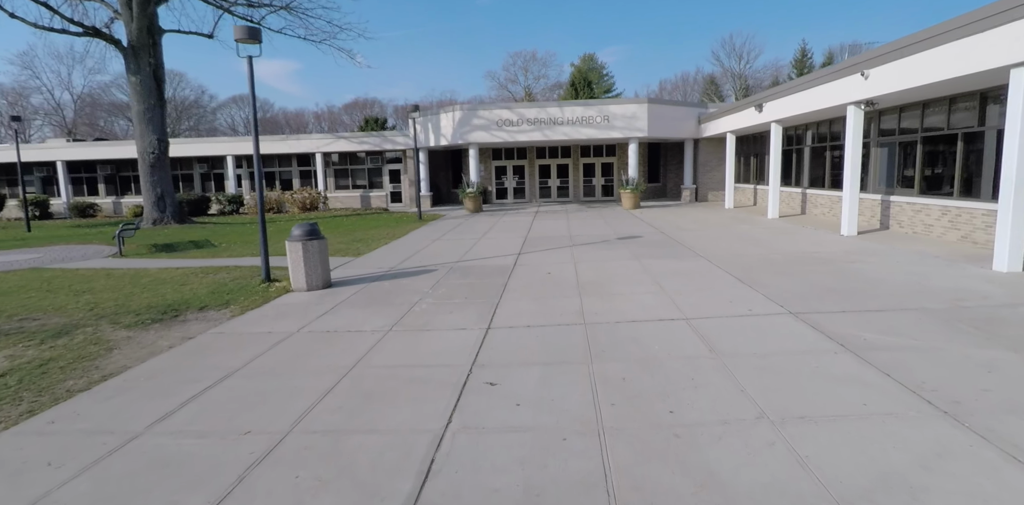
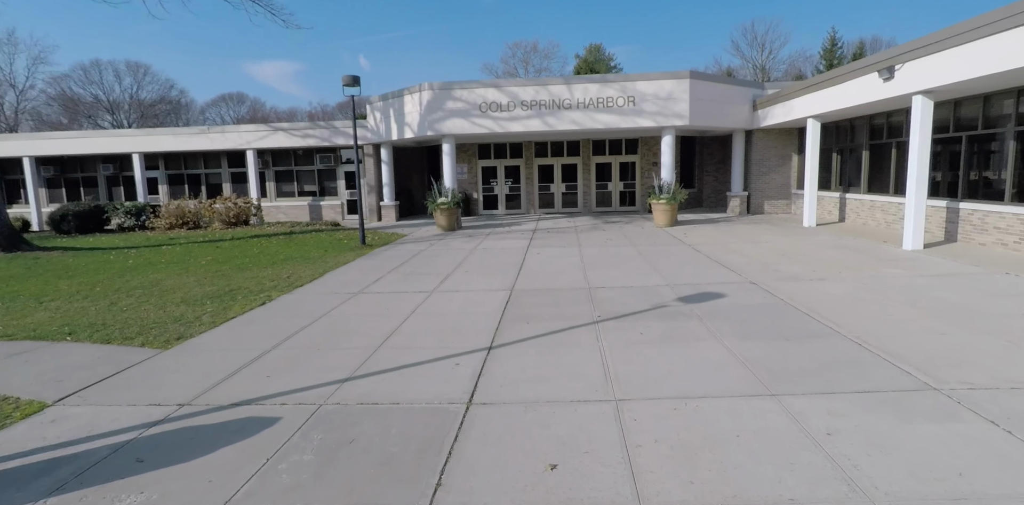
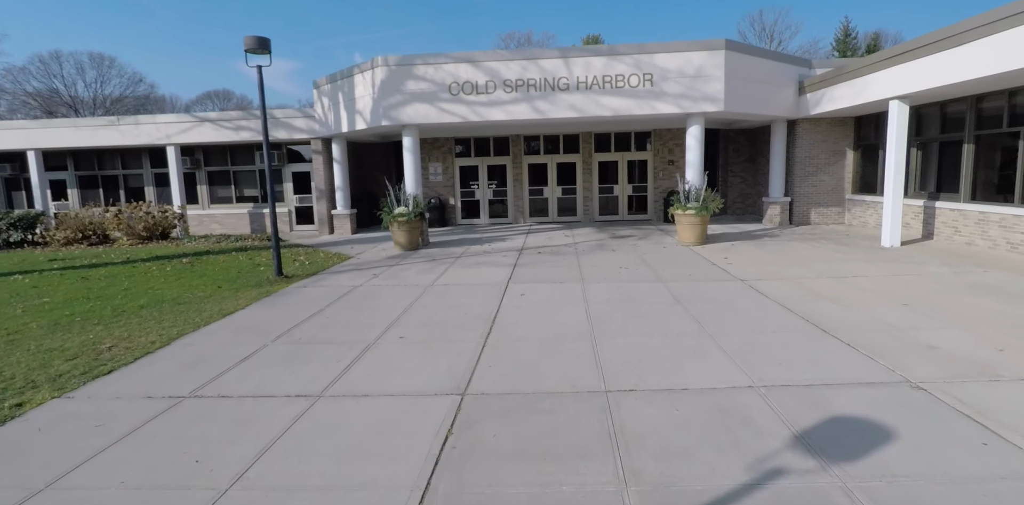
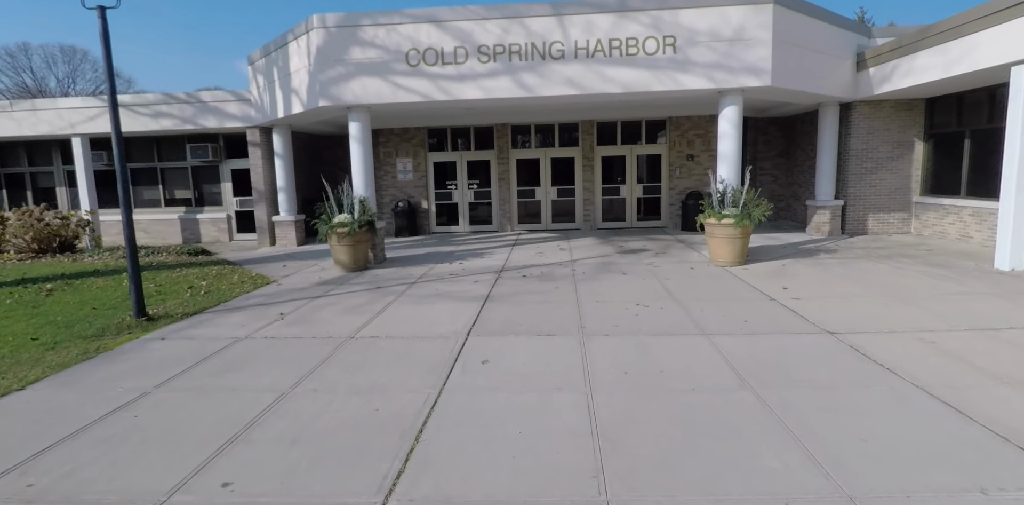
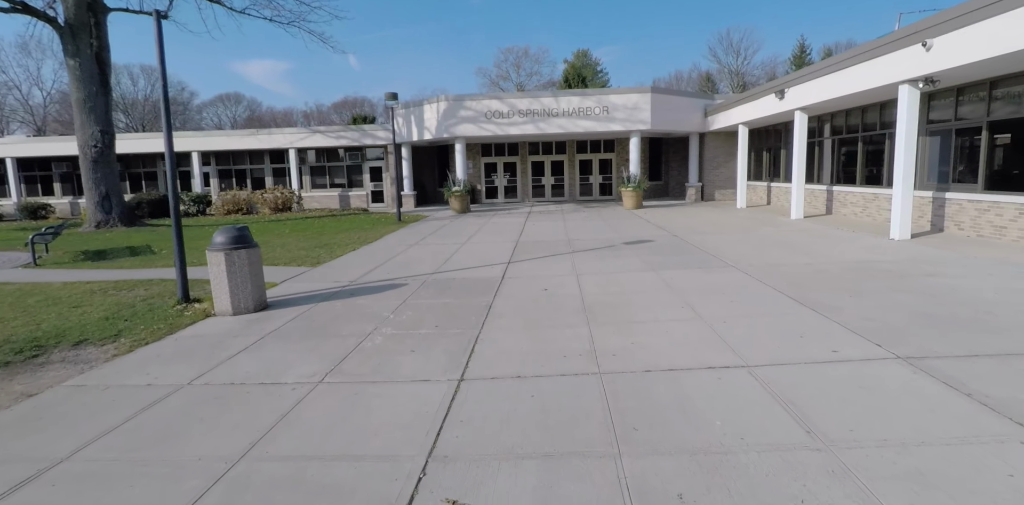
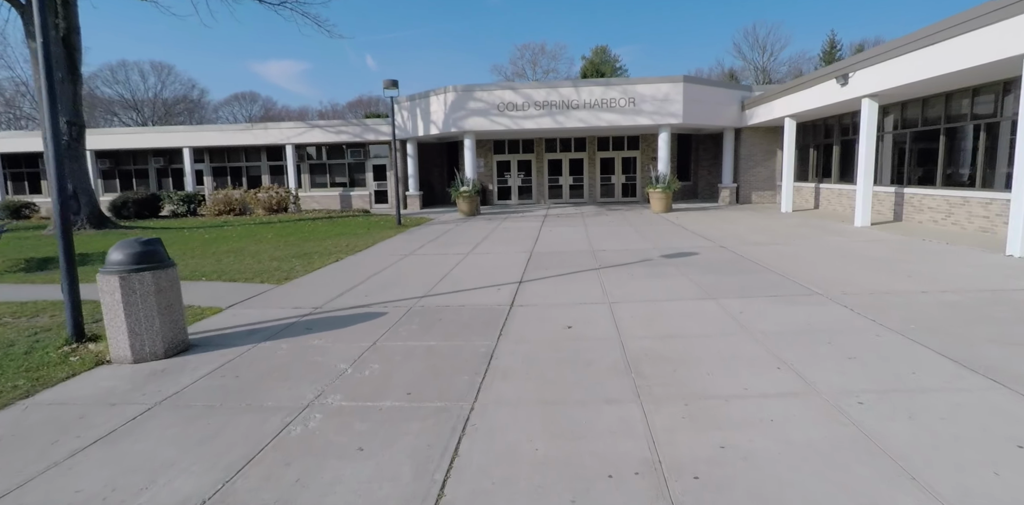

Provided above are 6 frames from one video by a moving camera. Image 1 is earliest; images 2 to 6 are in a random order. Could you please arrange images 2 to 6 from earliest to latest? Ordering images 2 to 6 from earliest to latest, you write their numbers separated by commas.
5, 6, 2, 3, 4
